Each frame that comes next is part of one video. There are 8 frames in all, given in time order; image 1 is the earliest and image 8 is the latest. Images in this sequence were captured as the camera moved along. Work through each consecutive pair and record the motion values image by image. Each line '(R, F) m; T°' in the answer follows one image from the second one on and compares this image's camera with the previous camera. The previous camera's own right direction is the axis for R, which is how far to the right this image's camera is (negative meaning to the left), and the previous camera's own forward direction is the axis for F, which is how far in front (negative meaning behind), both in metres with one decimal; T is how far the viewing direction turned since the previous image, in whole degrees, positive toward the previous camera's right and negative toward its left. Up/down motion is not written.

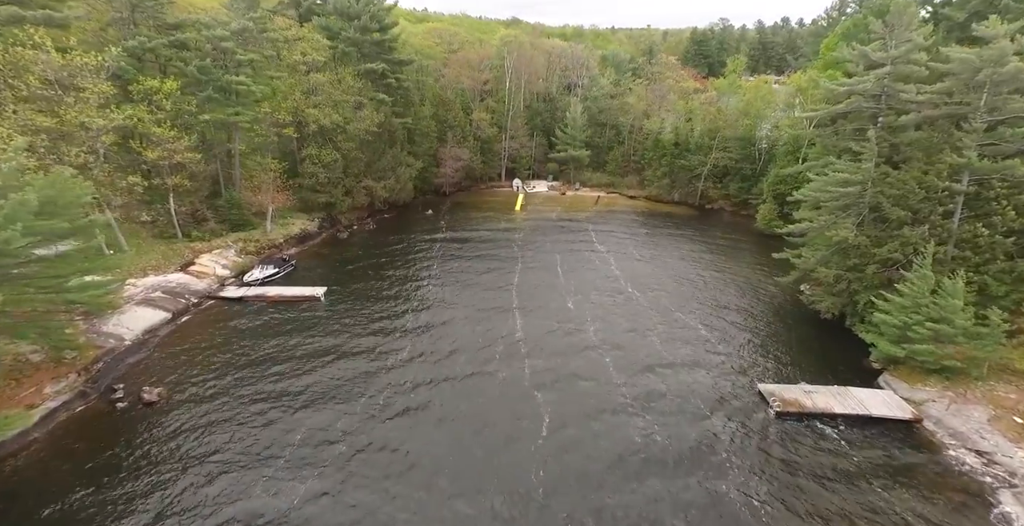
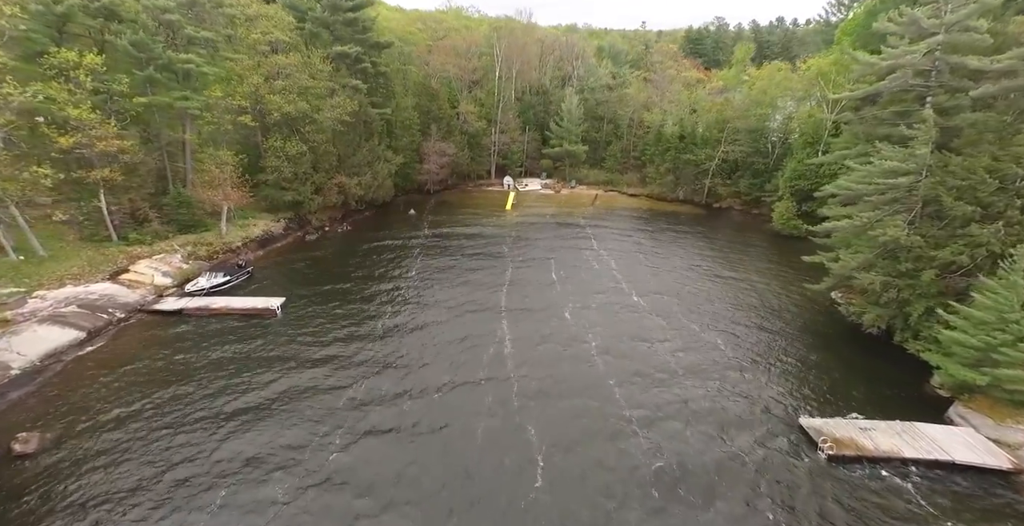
(+0.3, +3.9) m; +1°
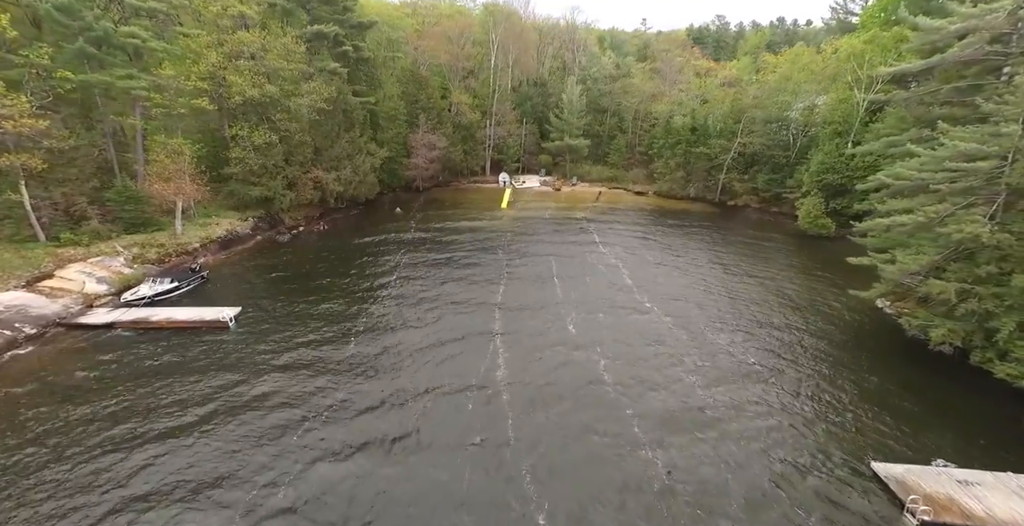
(+0.2, +3.7) m; 0°
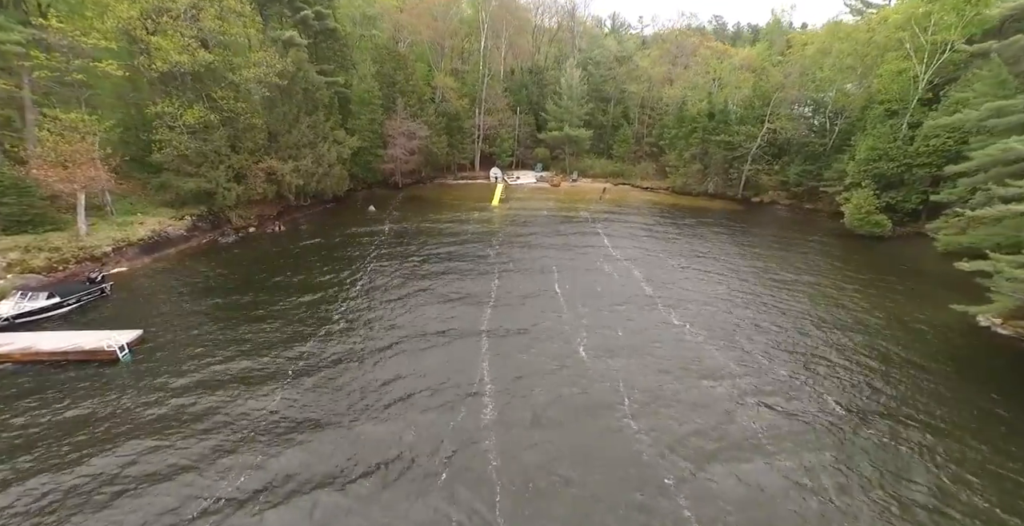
(0.0, +5.4) m; +1°
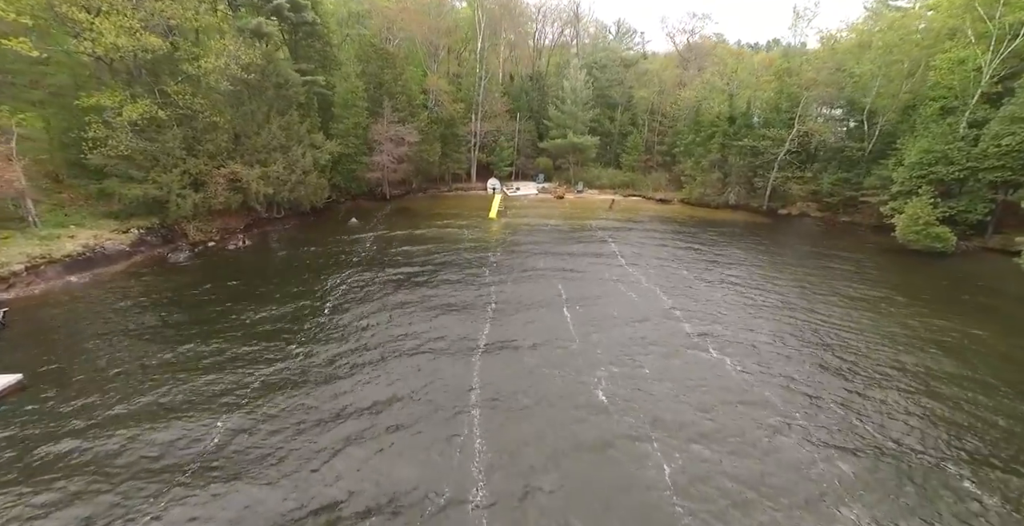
(-0.1, +3.9) m; 0°
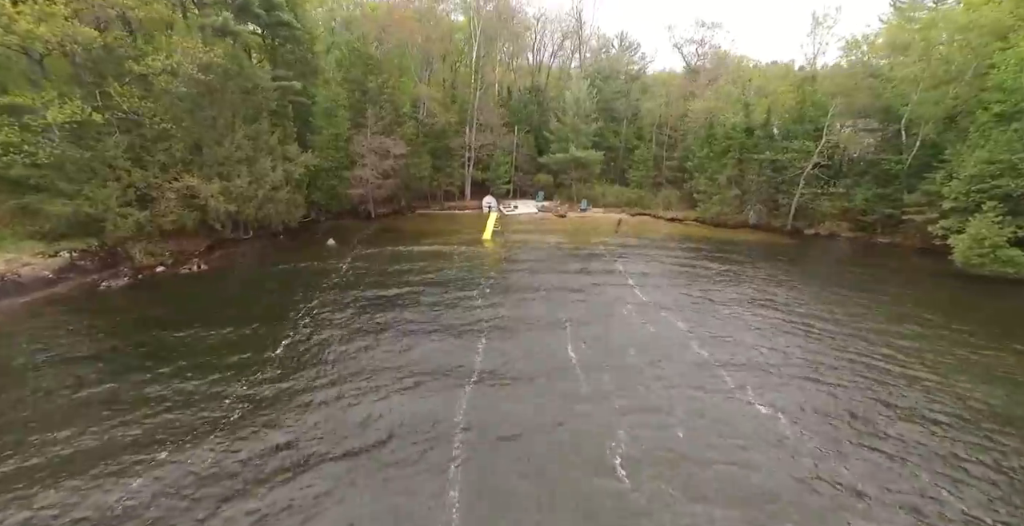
(+0.1, +3.4) m; 0°
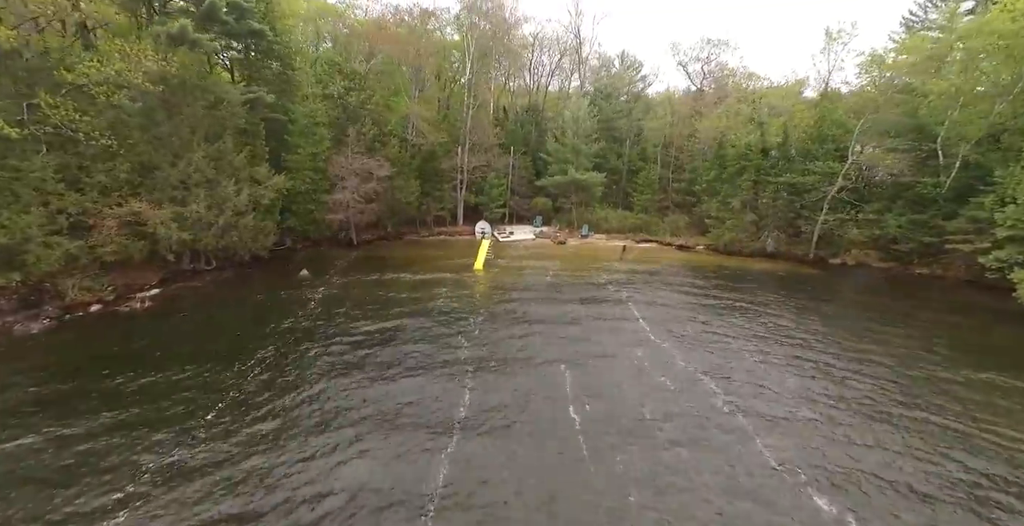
(+0.3, +2.9) m; 0°
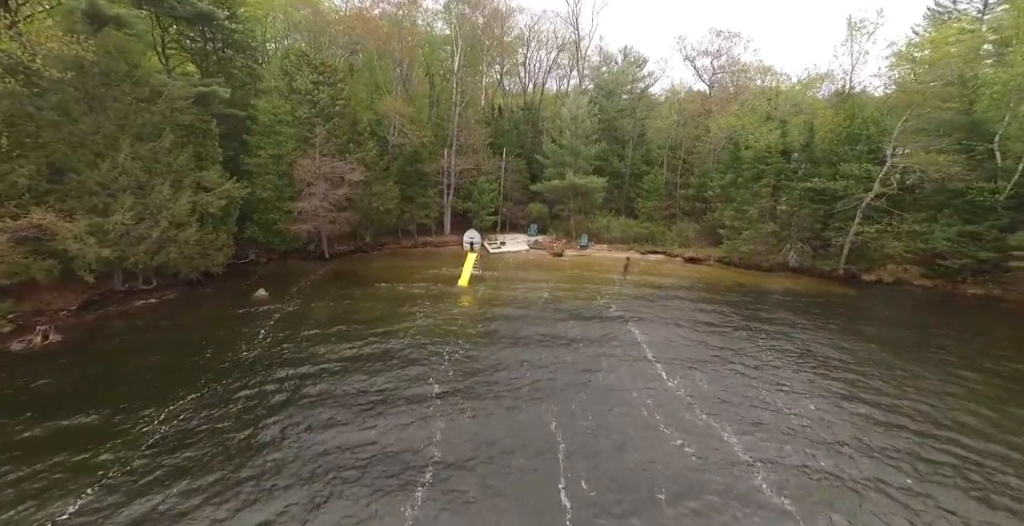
(+0.6, +3.3) m; 0°
